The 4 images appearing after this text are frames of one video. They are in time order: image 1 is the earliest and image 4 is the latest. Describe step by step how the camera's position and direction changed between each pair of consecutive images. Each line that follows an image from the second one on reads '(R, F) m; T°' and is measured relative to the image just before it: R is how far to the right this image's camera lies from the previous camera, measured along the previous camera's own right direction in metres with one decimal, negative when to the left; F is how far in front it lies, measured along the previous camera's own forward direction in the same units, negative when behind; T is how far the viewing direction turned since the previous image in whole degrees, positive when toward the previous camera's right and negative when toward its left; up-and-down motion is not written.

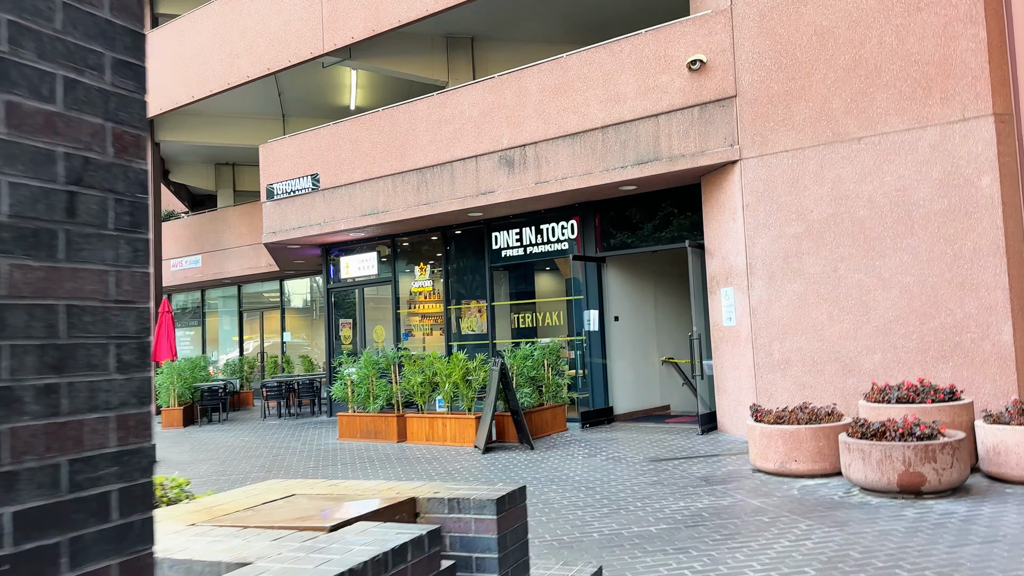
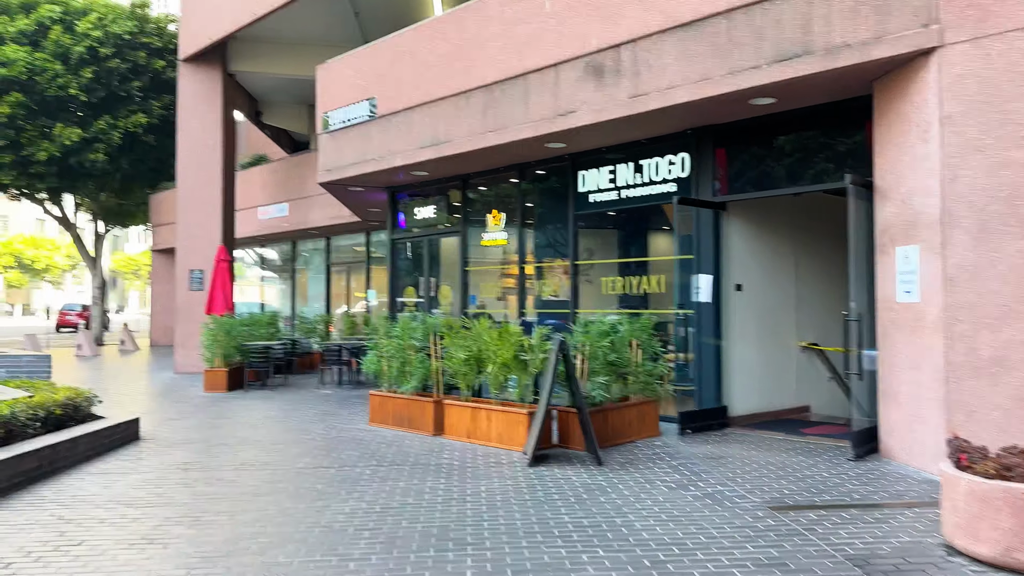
(+0.6, +2.8) m; -10°
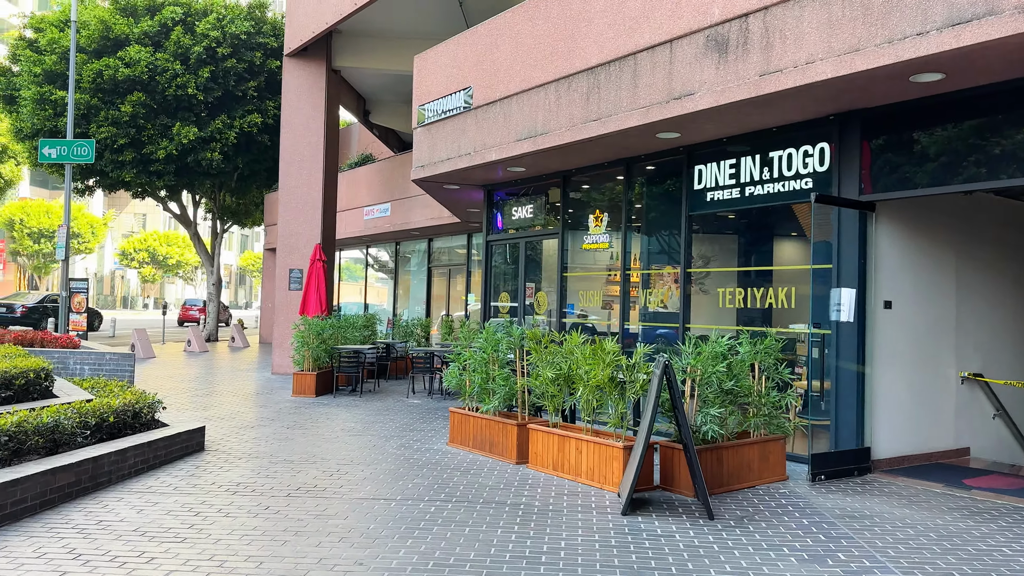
(+0.1, +1.1) m; -8°
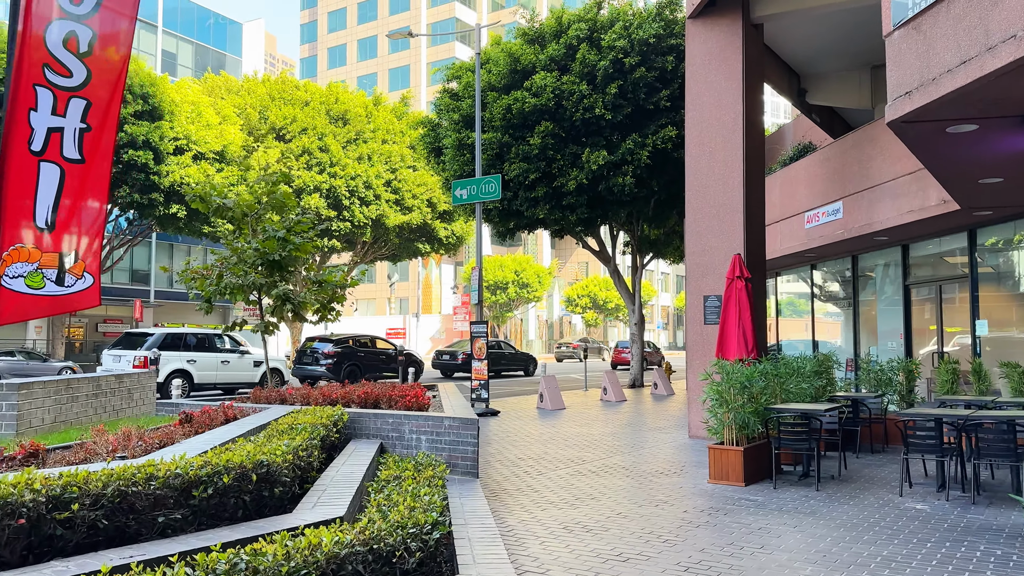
(-0.8, +4.1) m; -31°
